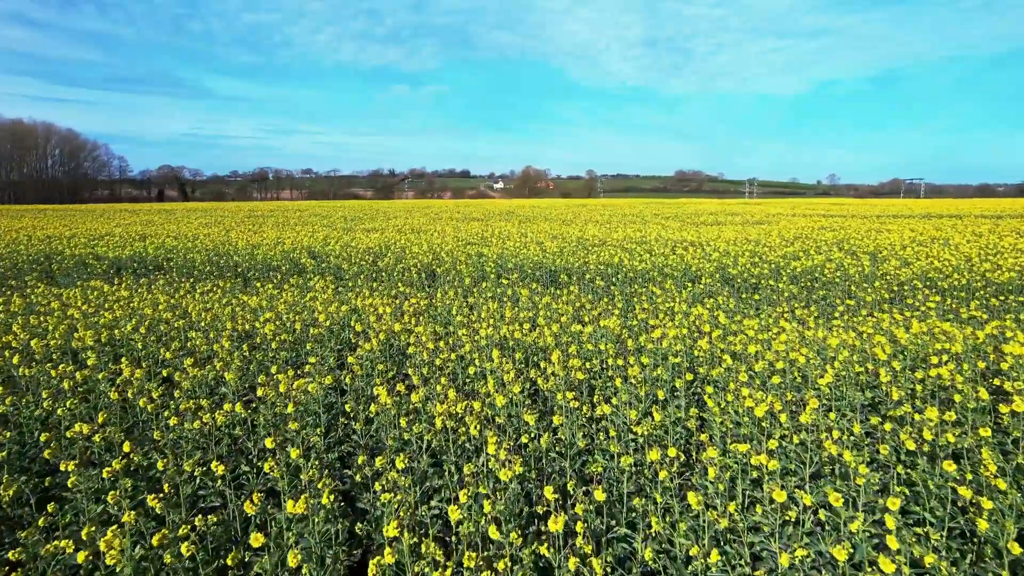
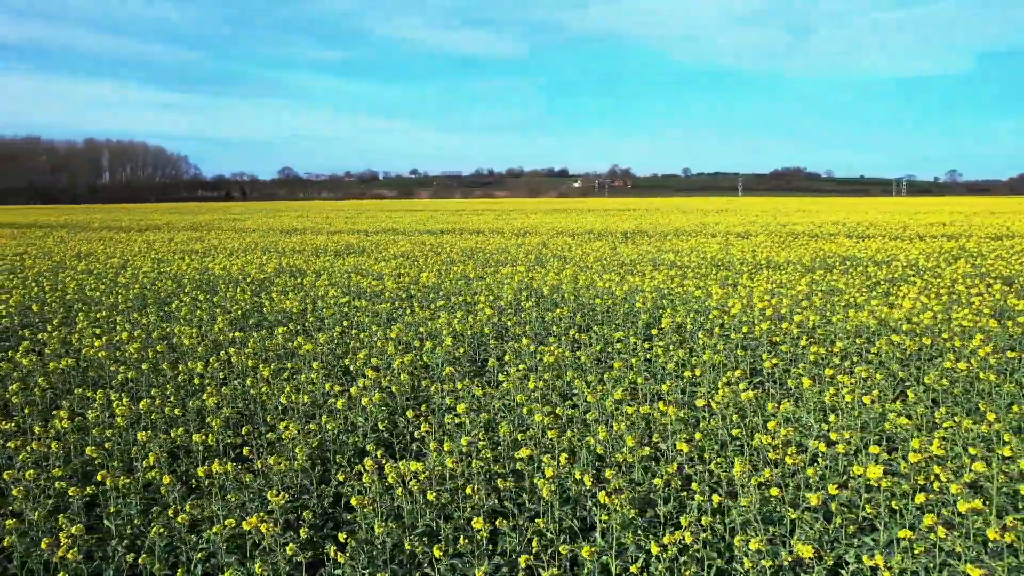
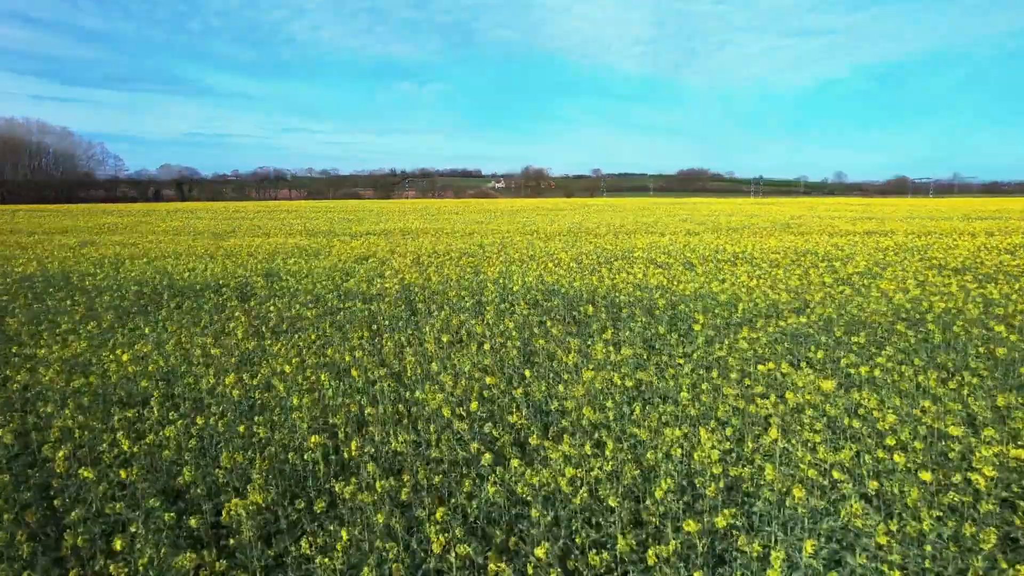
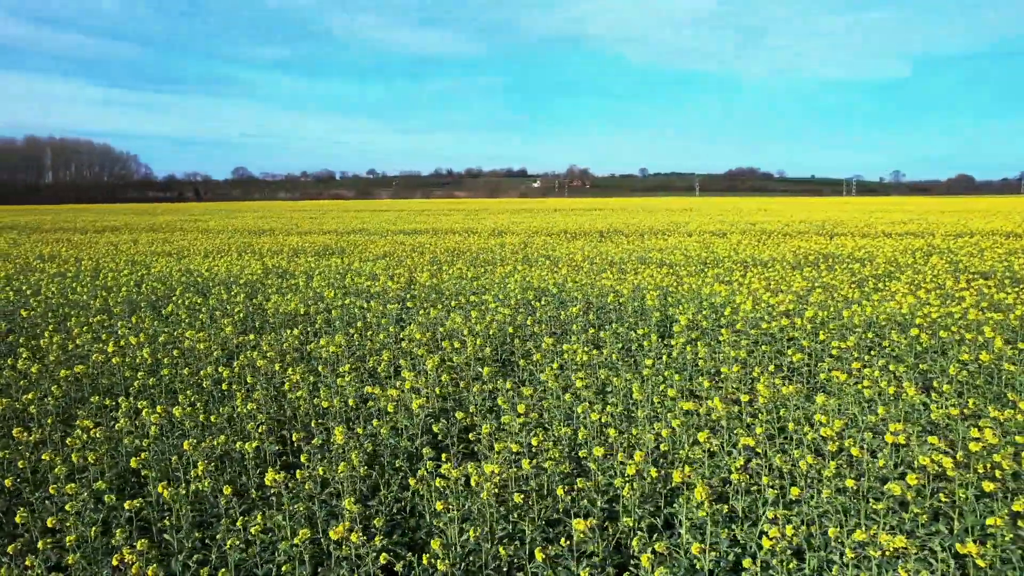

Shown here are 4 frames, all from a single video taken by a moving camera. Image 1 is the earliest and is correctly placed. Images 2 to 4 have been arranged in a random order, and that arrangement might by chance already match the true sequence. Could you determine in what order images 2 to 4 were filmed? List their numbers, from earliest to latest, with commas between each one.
3, 4, 2
